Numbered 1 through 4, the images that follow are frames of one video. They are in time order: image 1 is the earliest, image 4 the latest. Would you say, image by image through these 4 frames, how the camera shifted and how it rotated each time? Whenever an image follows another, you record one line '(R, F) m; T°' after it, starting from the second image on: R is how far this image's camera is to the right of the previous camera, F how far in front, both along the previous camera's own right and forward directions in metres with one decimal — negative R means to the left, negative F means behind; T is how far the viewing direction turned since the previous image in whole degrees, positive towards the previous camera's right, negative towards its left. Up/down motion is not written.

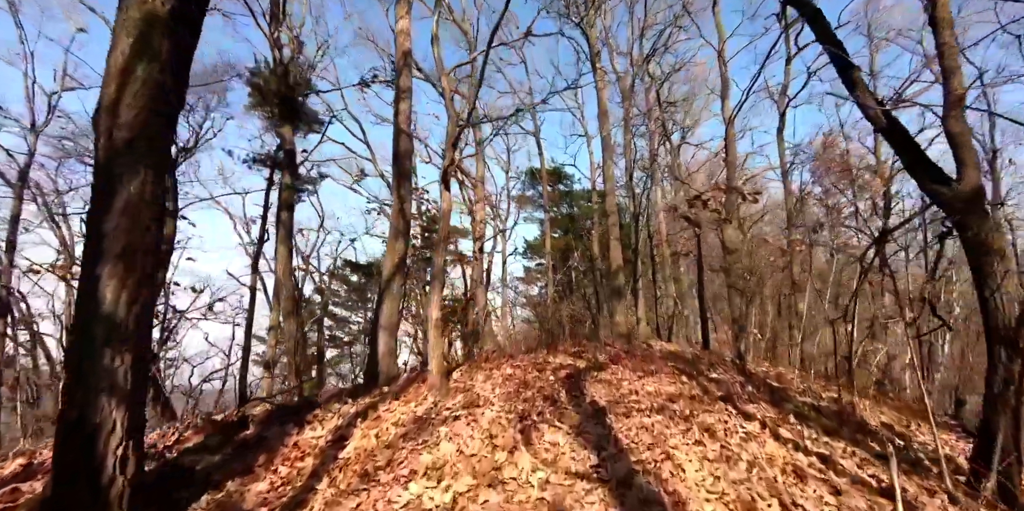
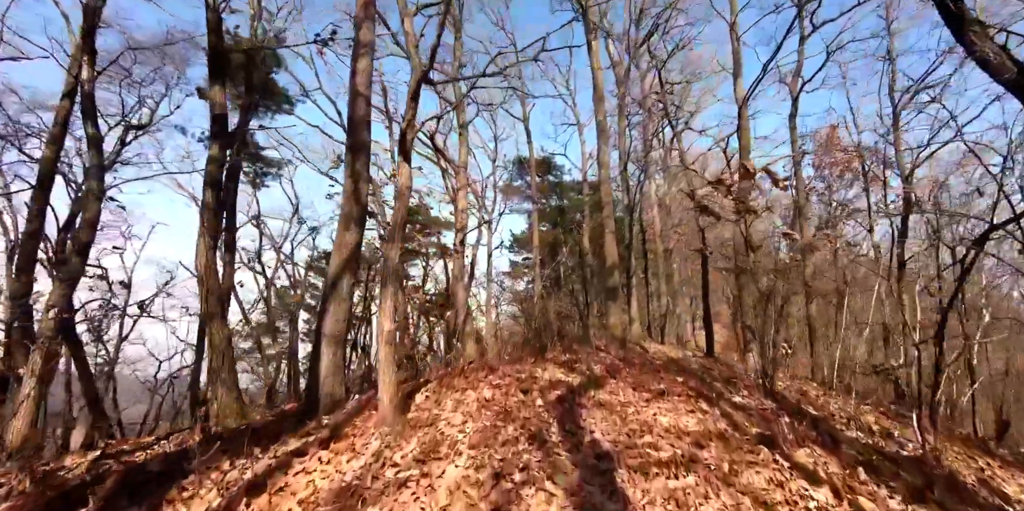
(+0.1, +1.4) m; +1°
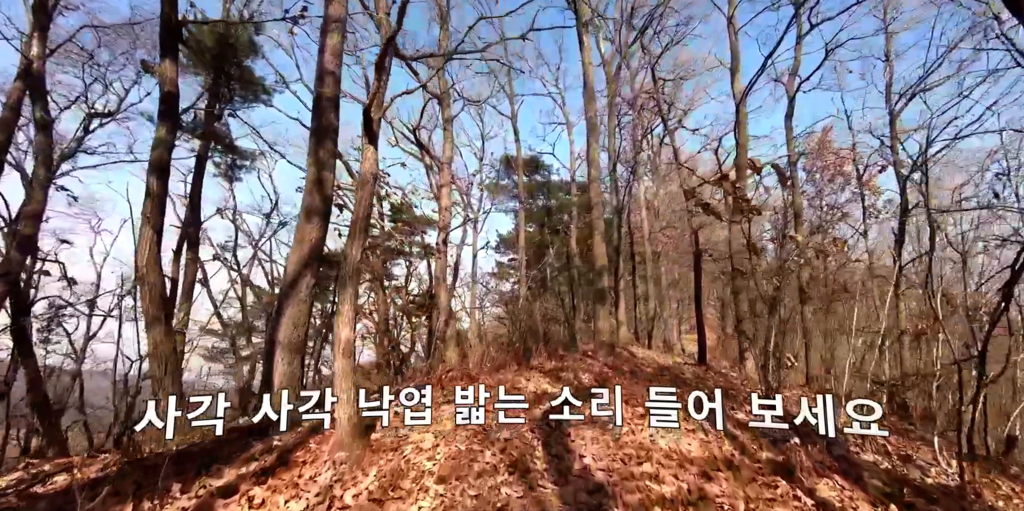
(0.0, +0.6) m; +1°
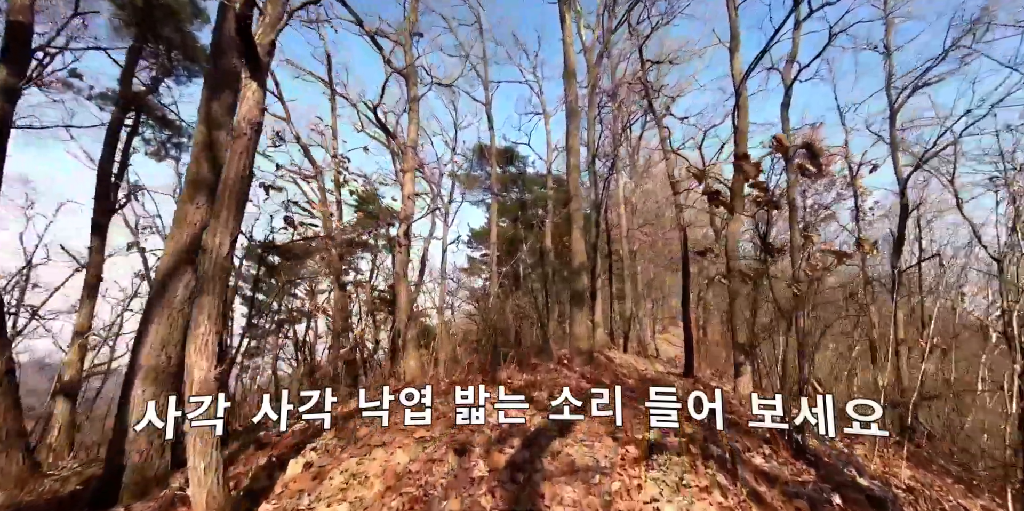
(+0.1, +1.3) m; +2°
